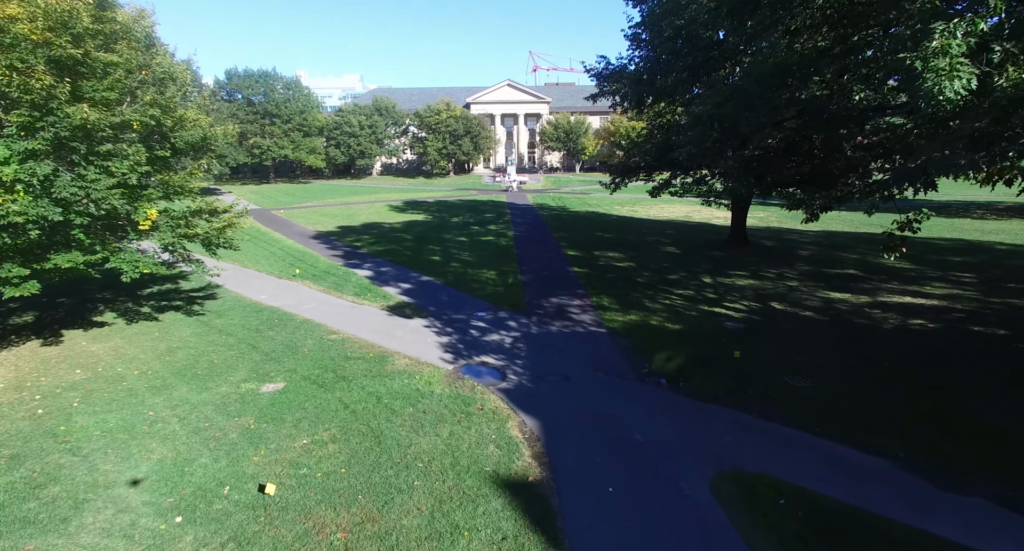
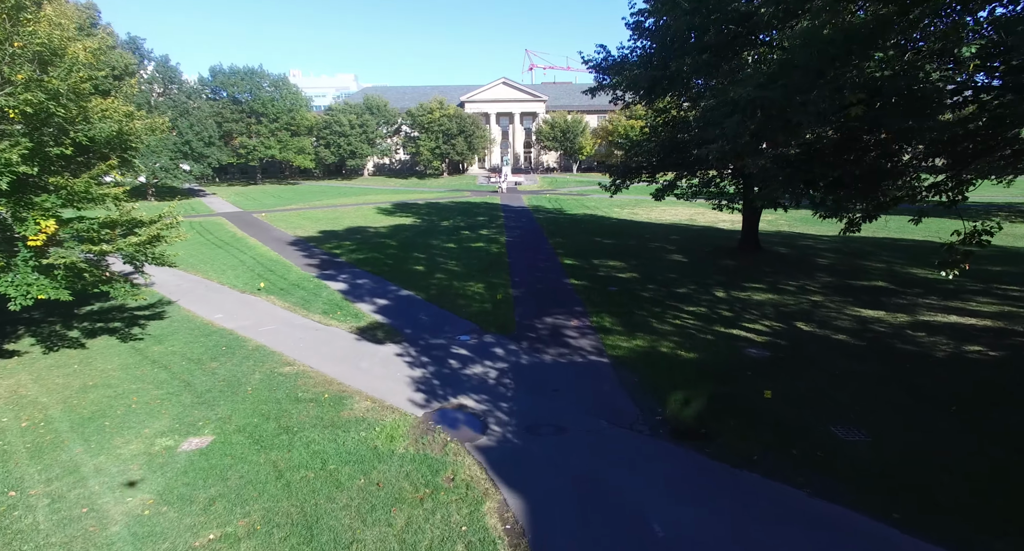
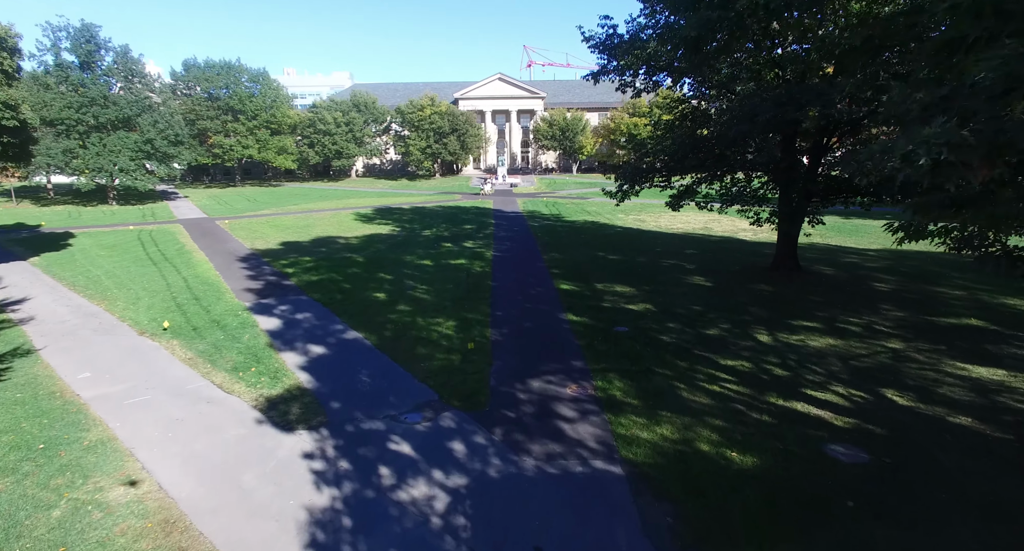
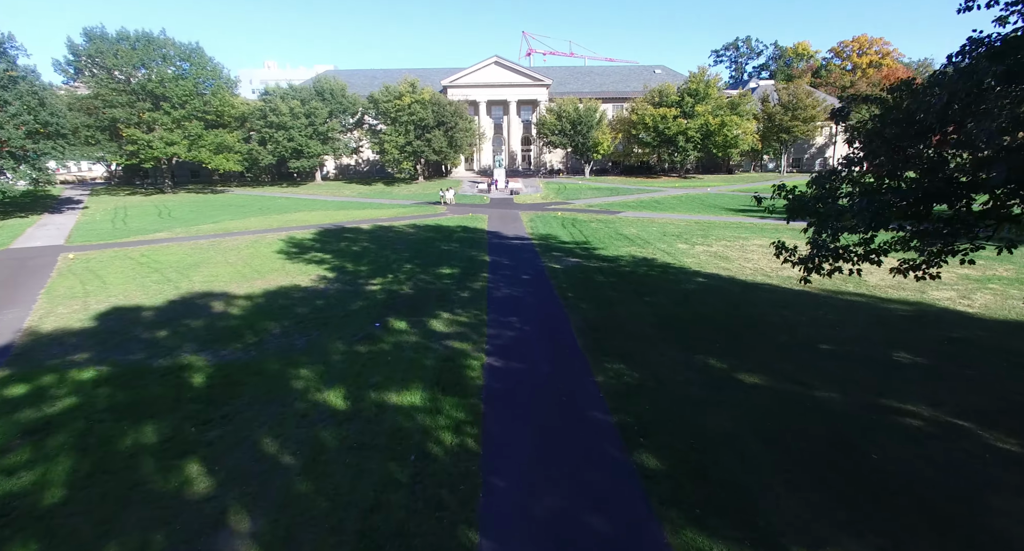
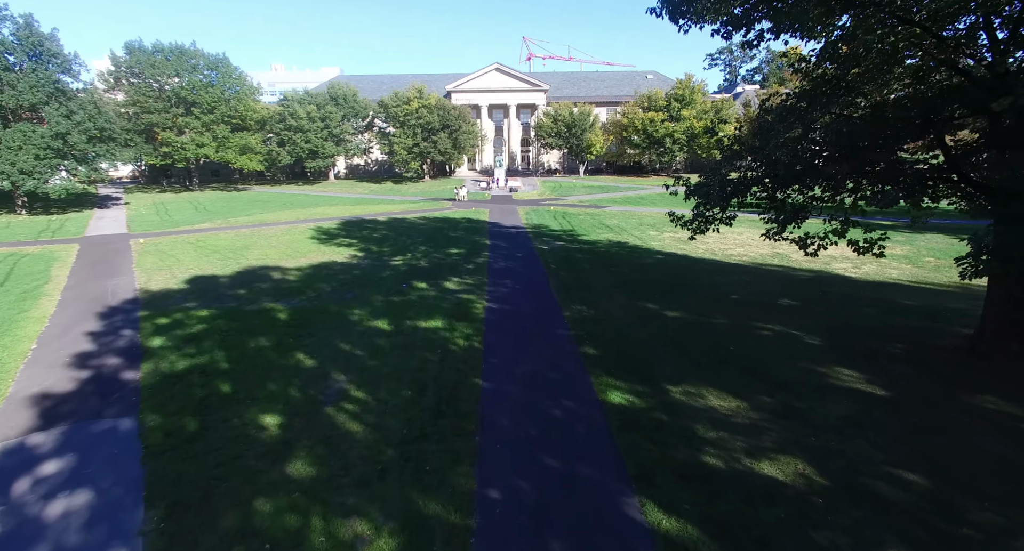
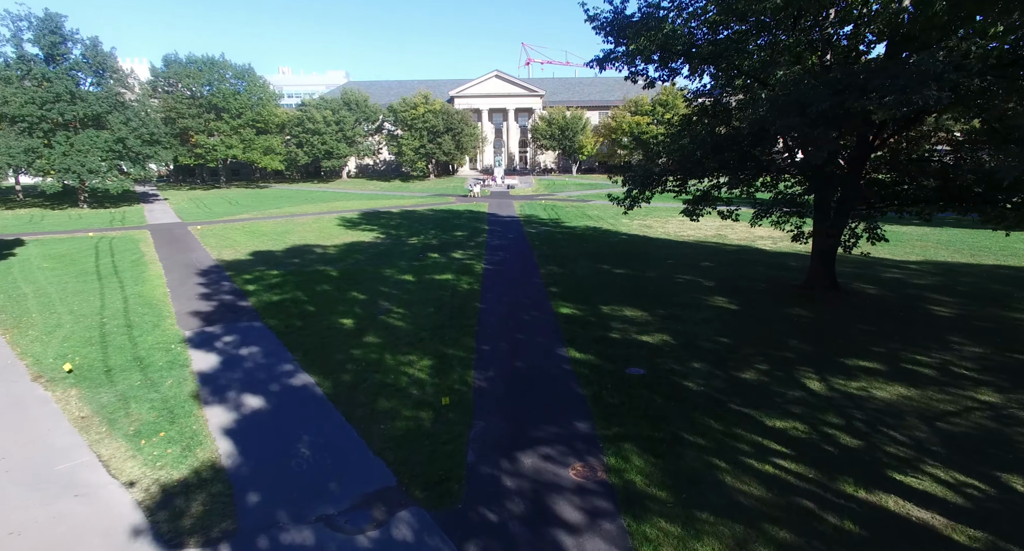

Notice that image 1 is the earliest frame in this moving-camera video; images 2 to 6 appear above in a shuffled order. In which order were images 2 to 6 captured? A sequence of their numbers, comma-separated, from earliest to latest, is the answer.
2, 3, 6, 5, 4
